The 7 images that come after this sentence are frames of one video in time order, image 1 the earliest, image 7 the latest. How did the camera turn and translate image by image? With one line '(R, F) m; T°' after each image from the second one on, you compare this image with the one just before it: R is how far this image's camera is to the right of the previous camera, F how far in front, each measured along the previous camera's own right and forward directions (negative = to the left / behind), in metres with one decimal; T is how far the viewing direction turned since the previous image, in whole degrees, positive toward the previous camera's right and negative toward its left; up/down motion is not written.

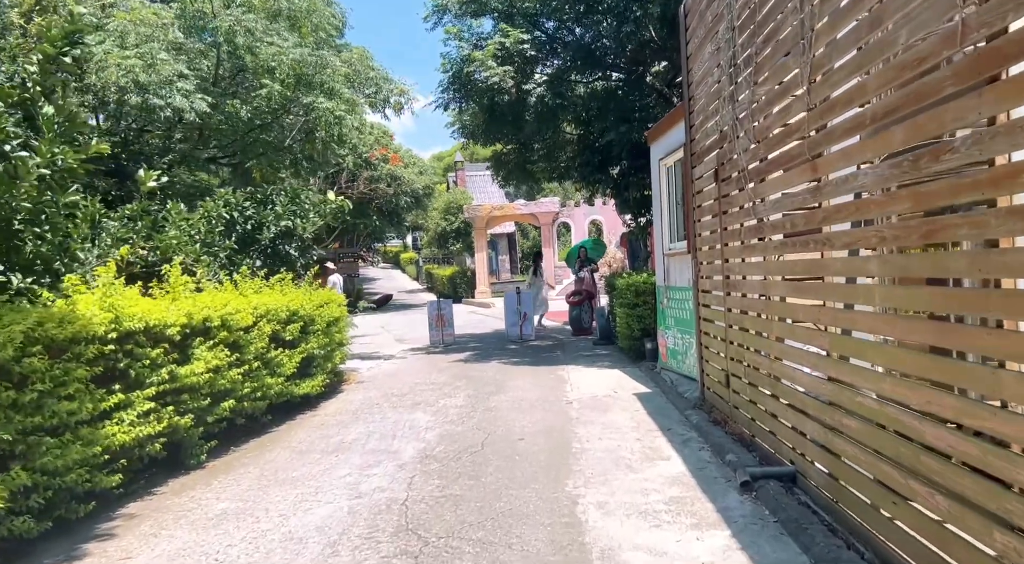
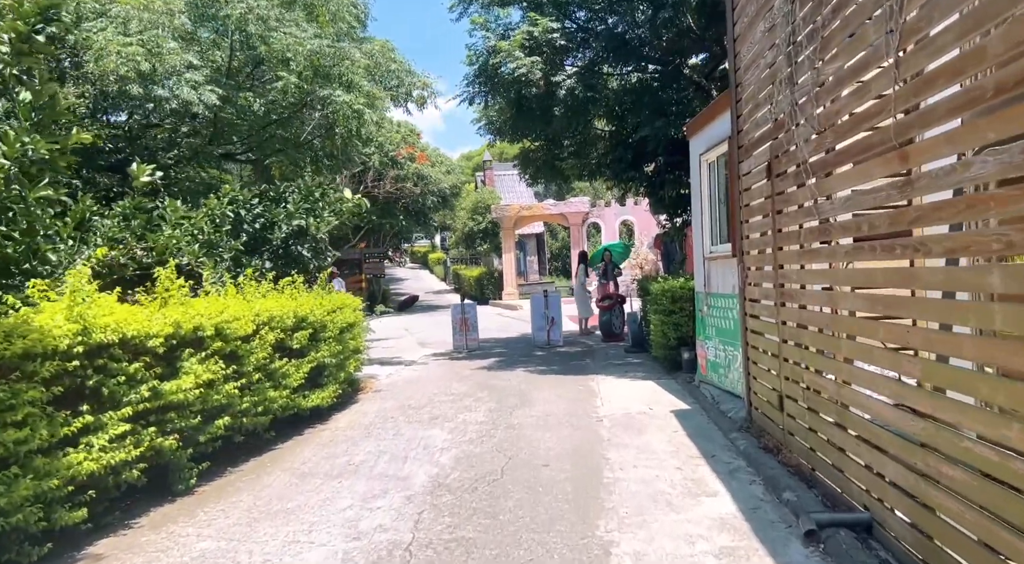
(0.0, +0.7) m; -2°
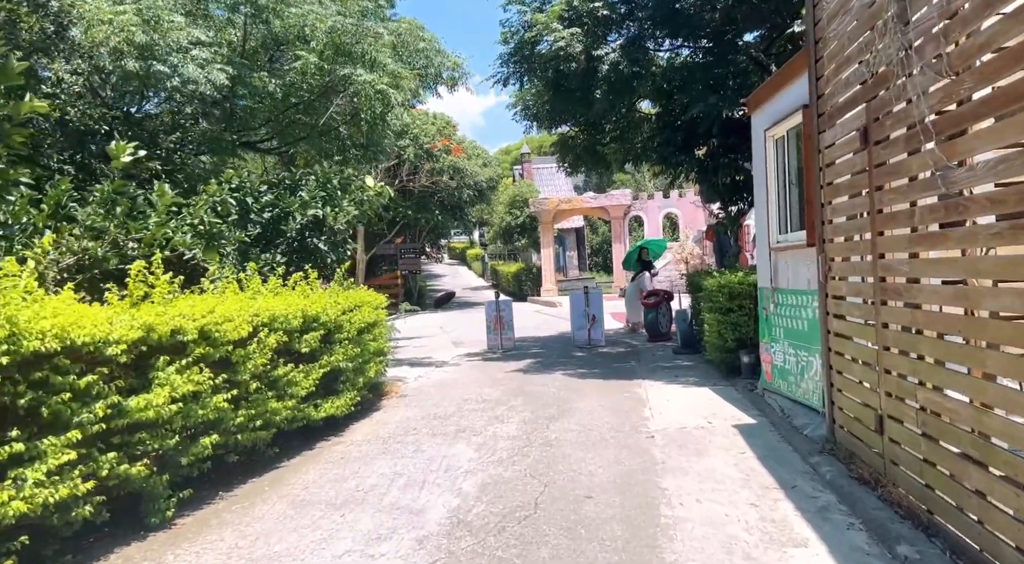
(0.0, +1.0) m; -3°
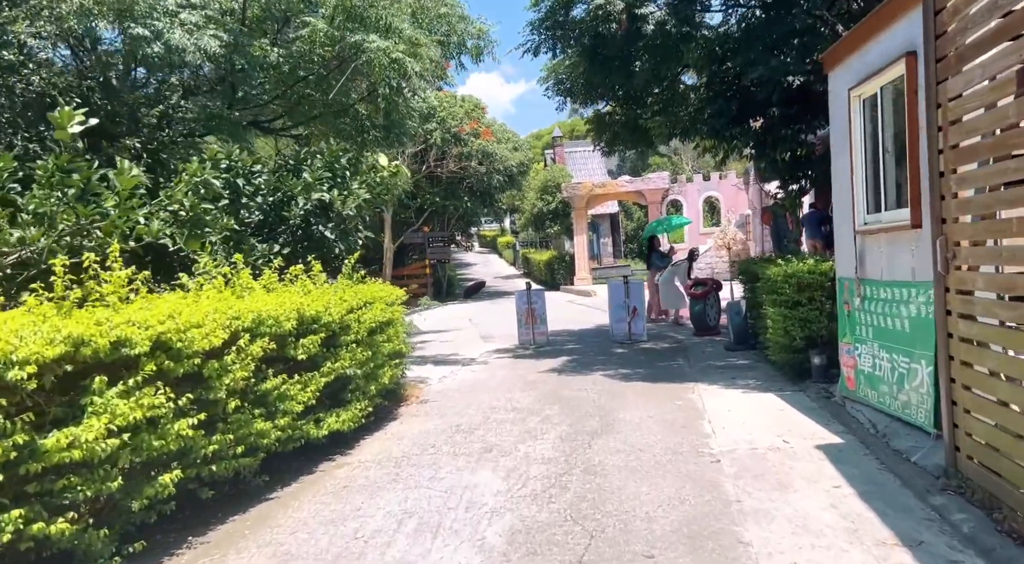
(0.0, +1.2) m; -2°
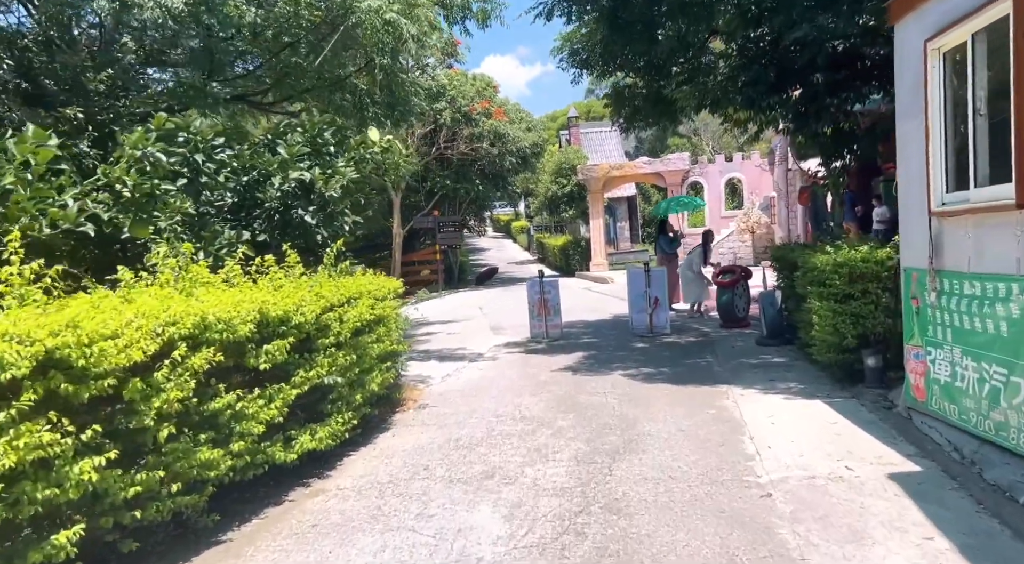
(+0.1, +1.0) m; -1°
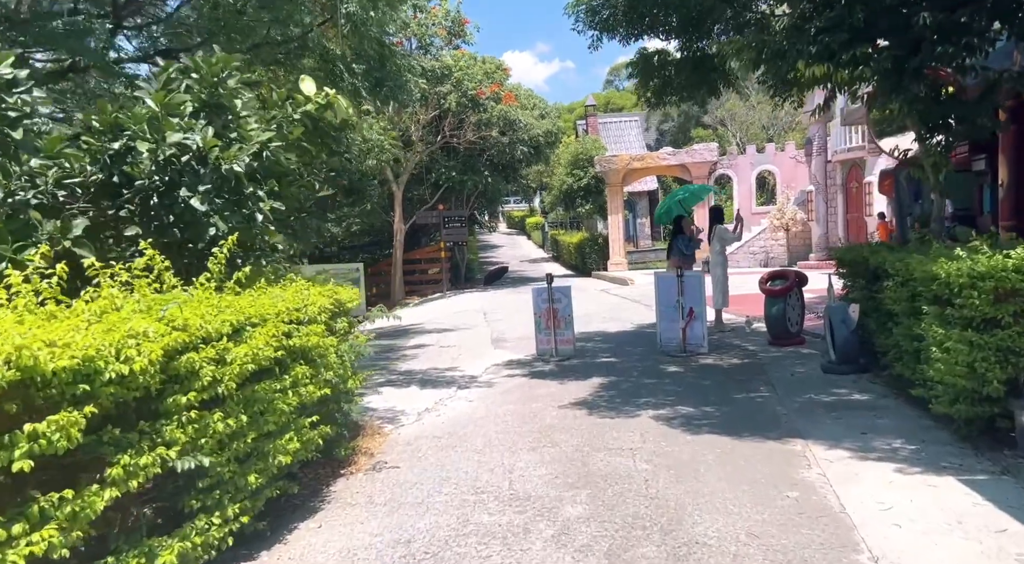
(+0.2, +2.3) m; -1°
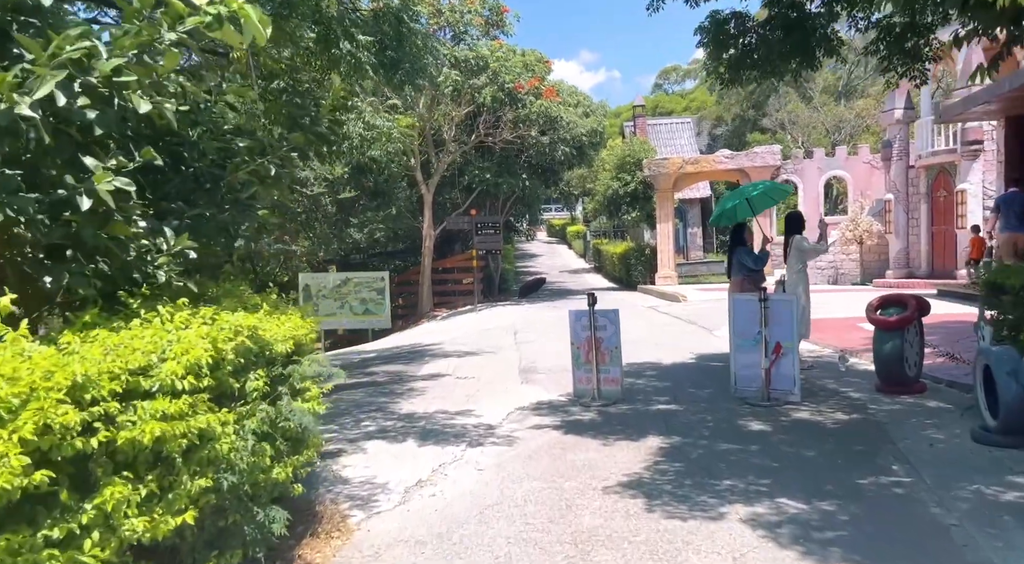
(+0.1, +2.3) m; -3°
